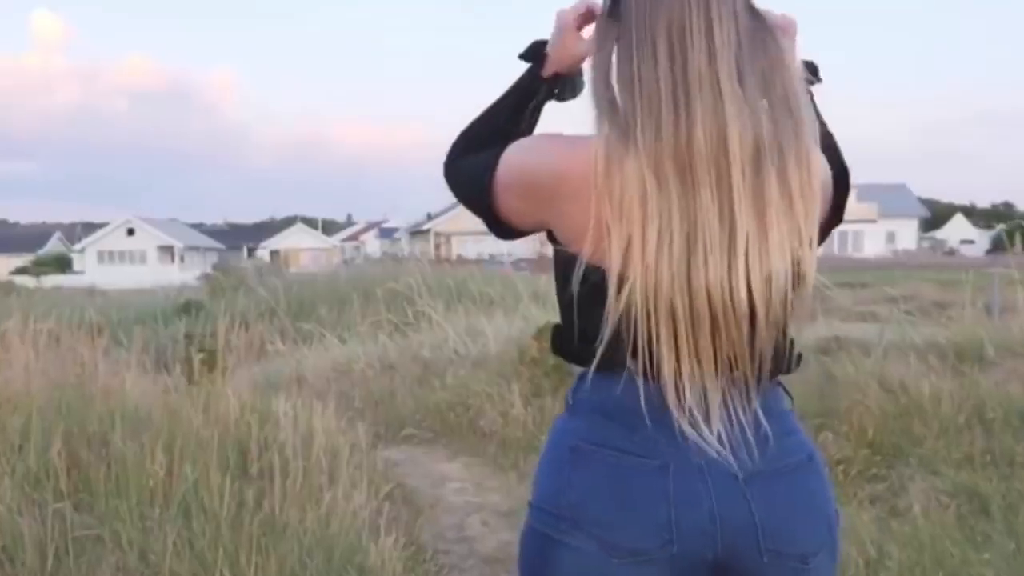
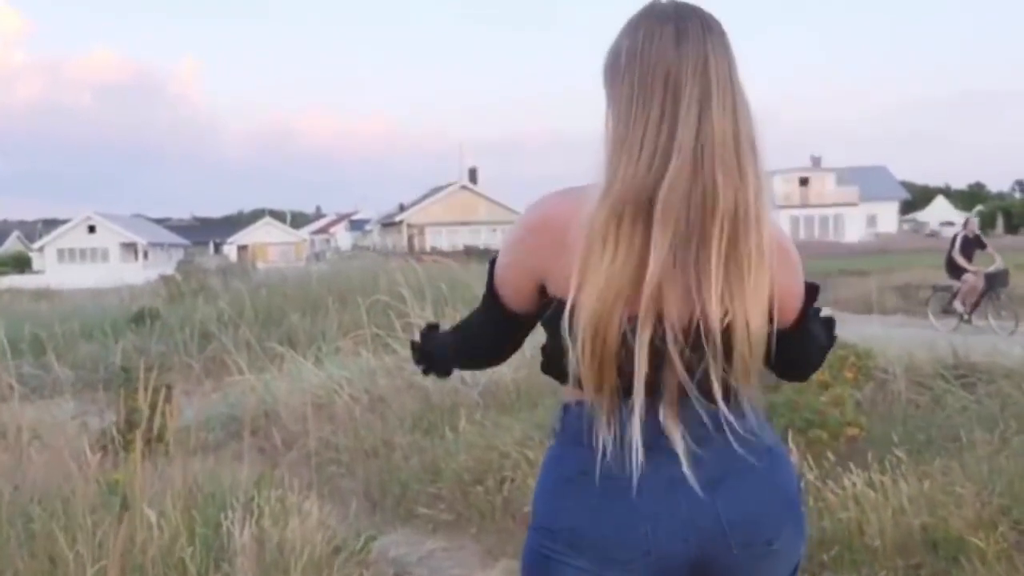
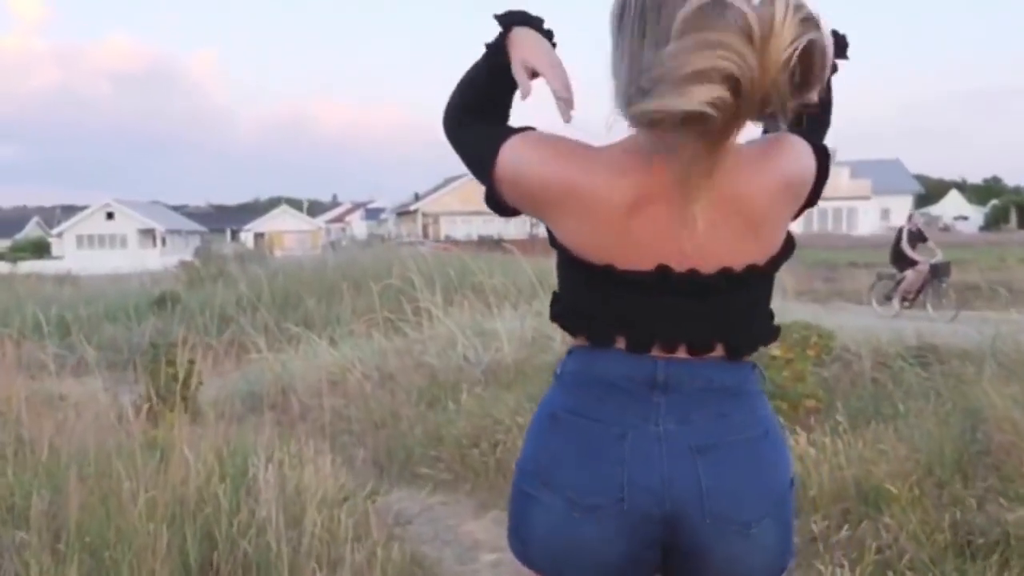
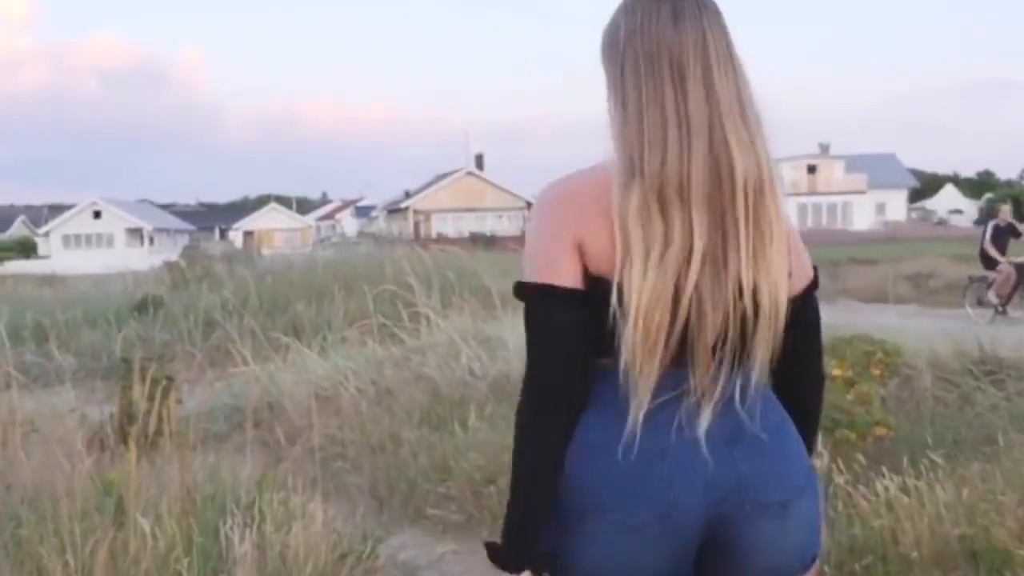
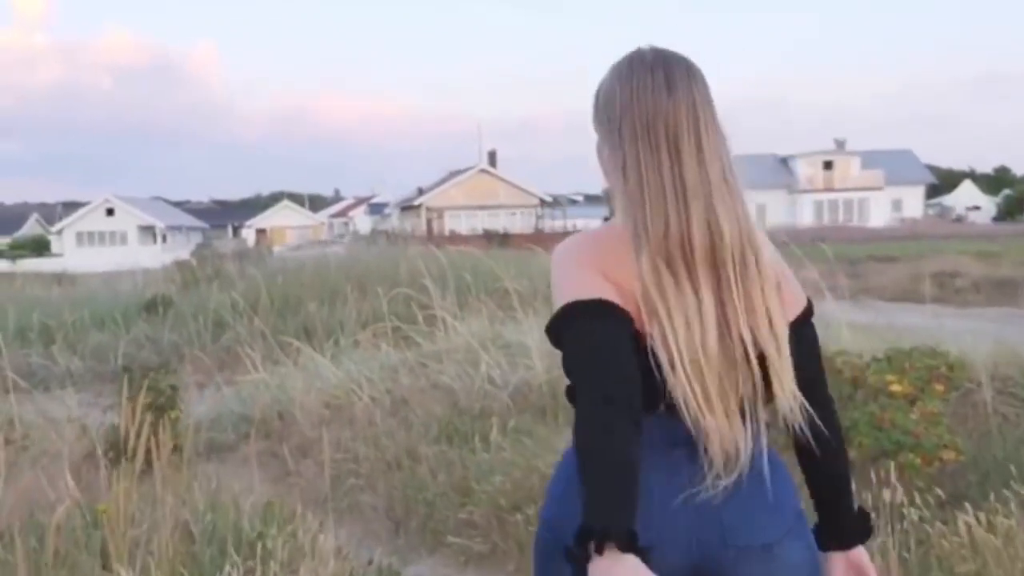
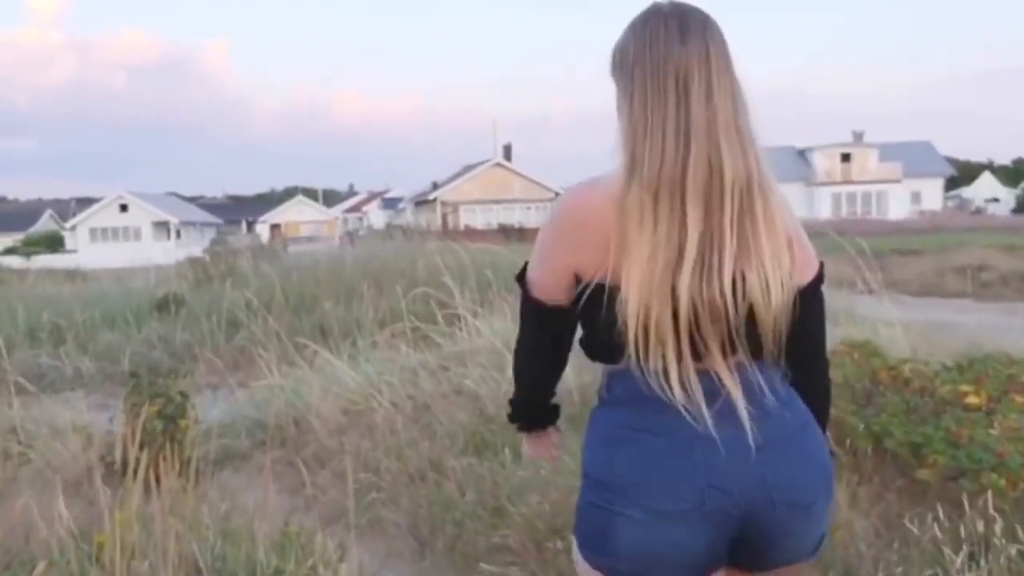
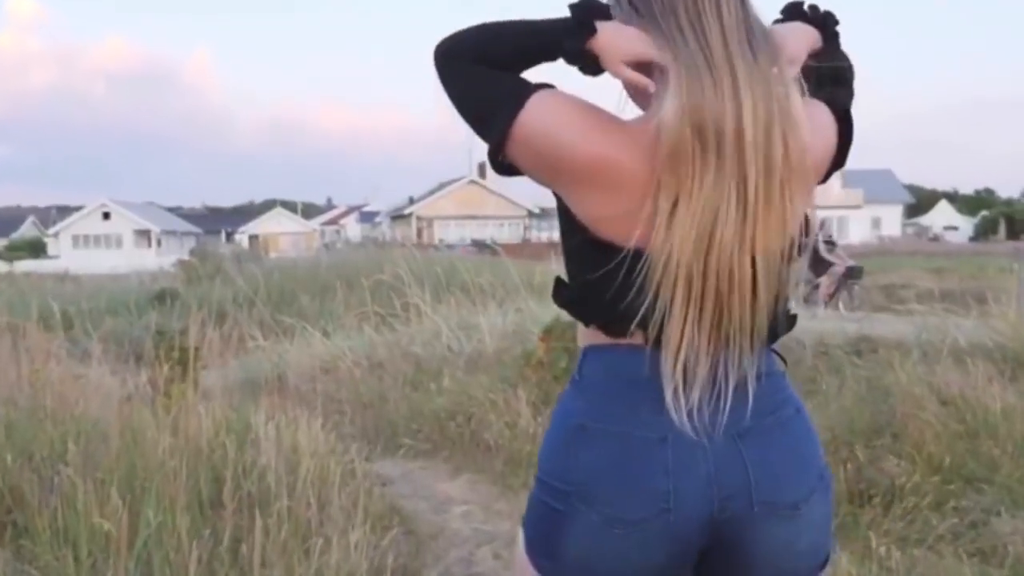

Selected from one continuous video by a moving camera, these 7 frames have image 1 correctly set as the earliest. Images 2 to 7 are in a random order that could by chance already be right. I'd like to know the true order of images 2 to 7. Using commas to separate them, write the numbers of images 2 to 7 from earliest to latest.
7, 3, 2, 4, 5, 6
